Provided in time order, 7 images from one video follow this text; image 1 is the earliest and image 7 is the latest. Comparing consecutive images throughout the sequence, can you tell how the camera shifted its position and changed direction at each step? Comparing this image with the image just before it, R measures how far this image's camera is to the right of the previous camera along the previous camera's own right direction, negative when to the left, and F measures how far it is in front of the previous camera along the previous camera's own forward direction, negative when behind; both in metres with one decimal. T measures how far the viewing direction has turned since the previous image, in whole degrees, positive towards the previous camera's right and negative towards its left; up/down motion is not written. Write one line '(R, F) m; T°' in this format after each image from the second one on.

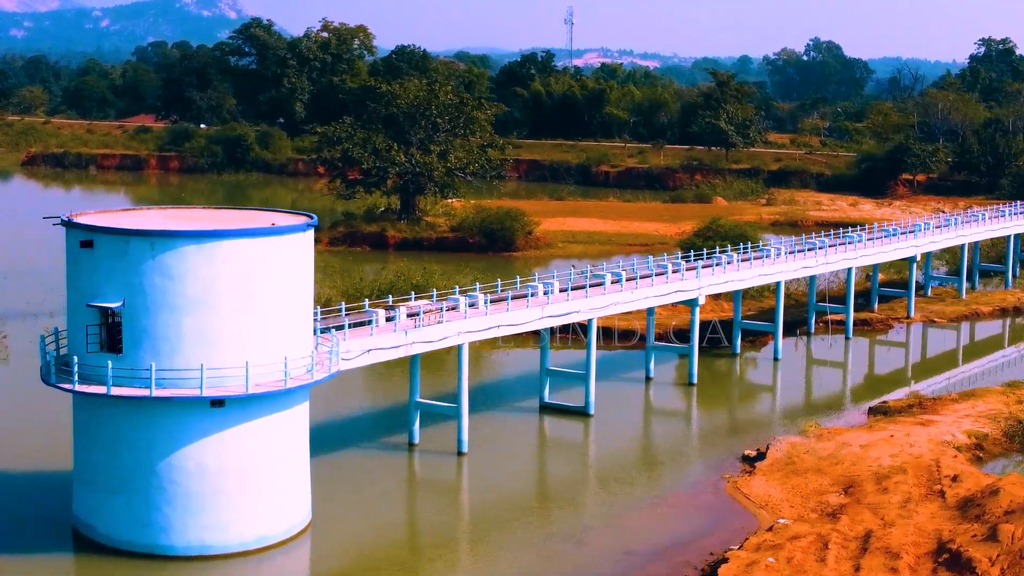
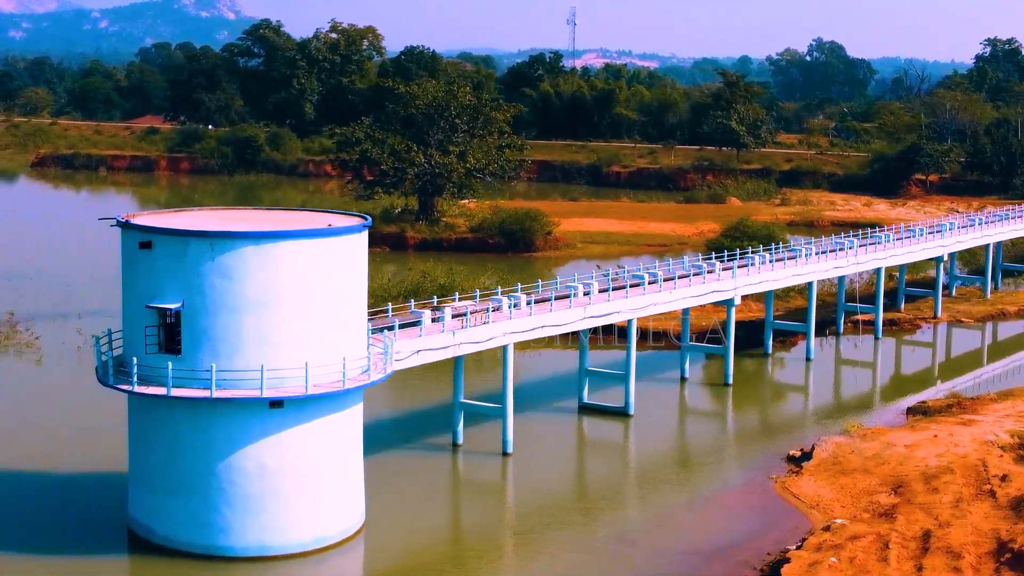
(-0.7, 0.0) m; 0°
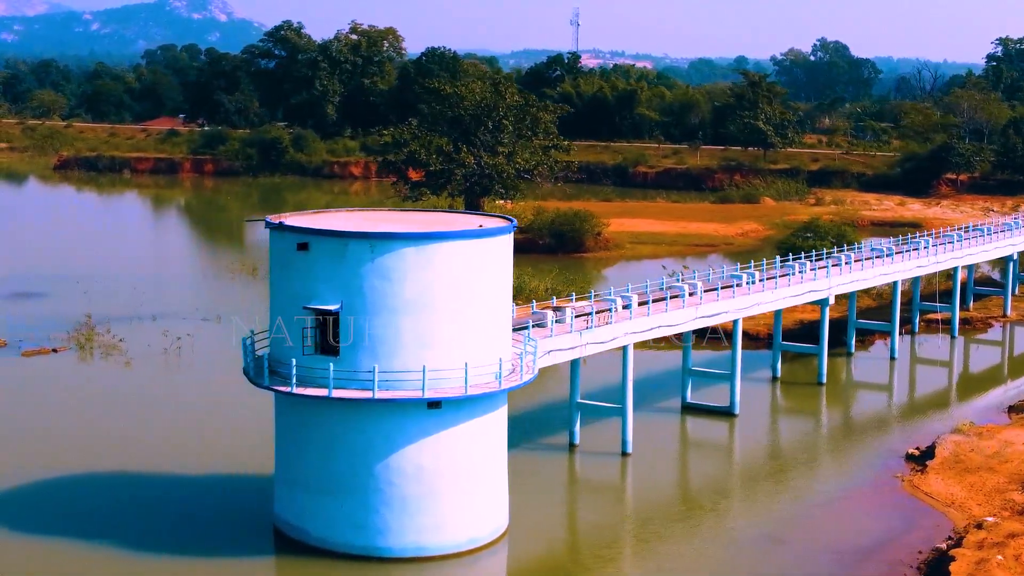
(-1.9, 0.0) m; 0°
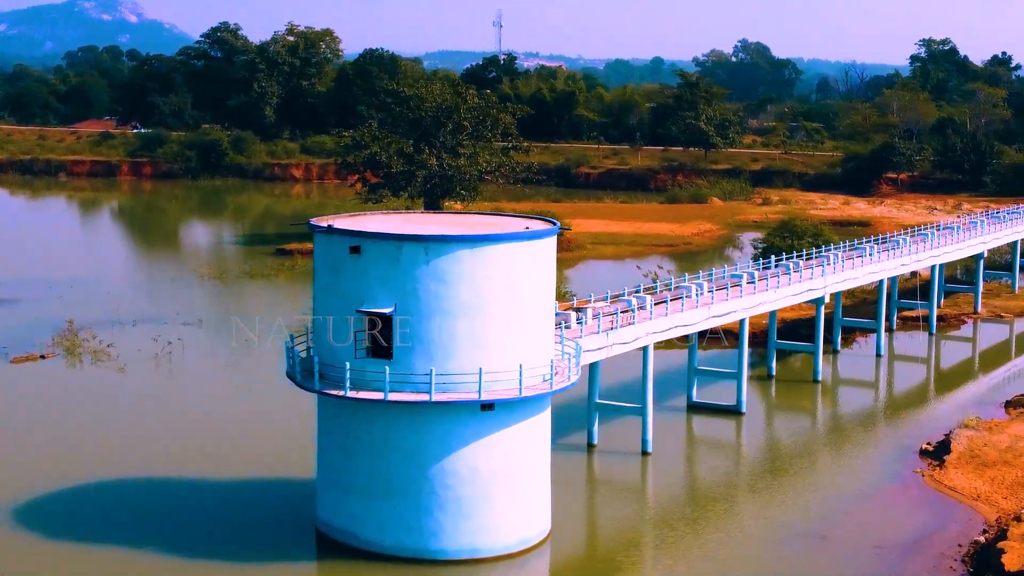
(-1.6, 0.0) m; +3°
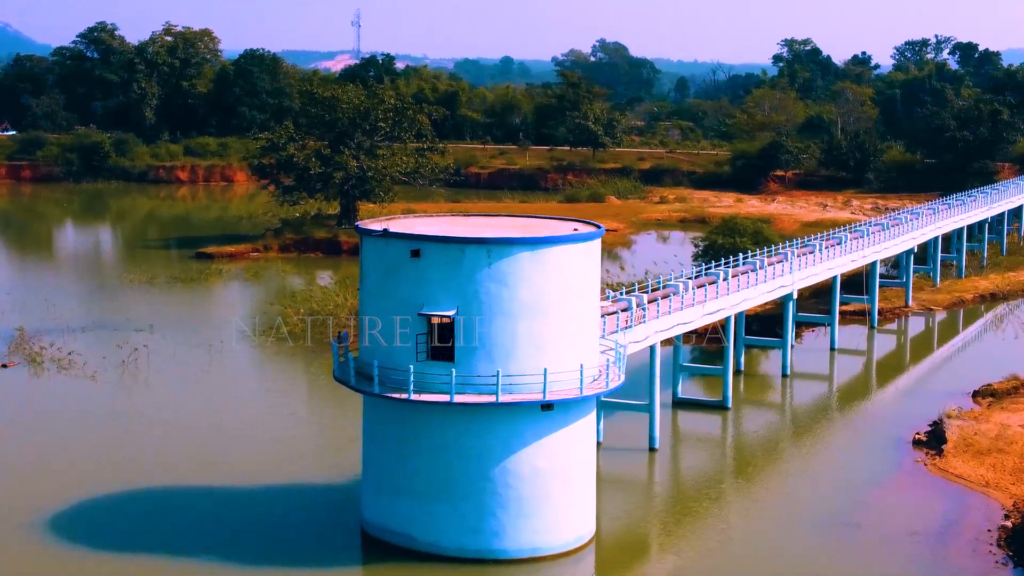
(-2.4, -0.1) m; +6°
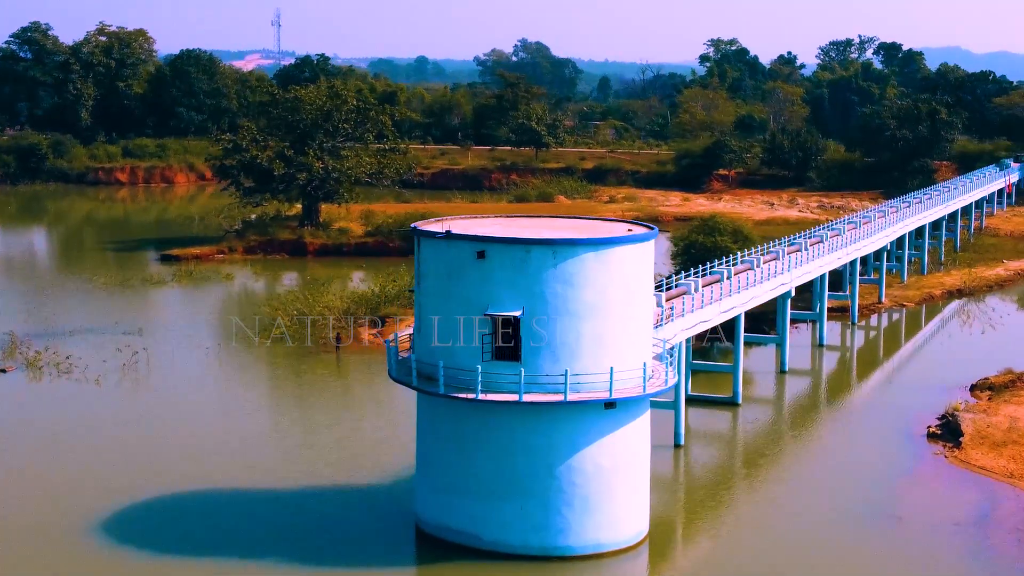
(-1.7, -0.2) m; +3°
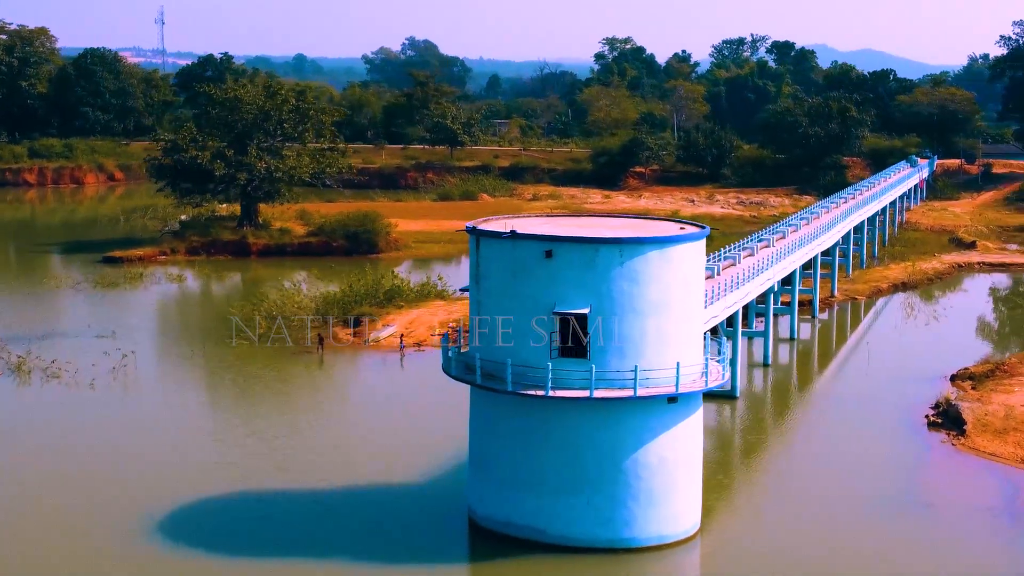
(-2.2, -0.2) m; +4°
